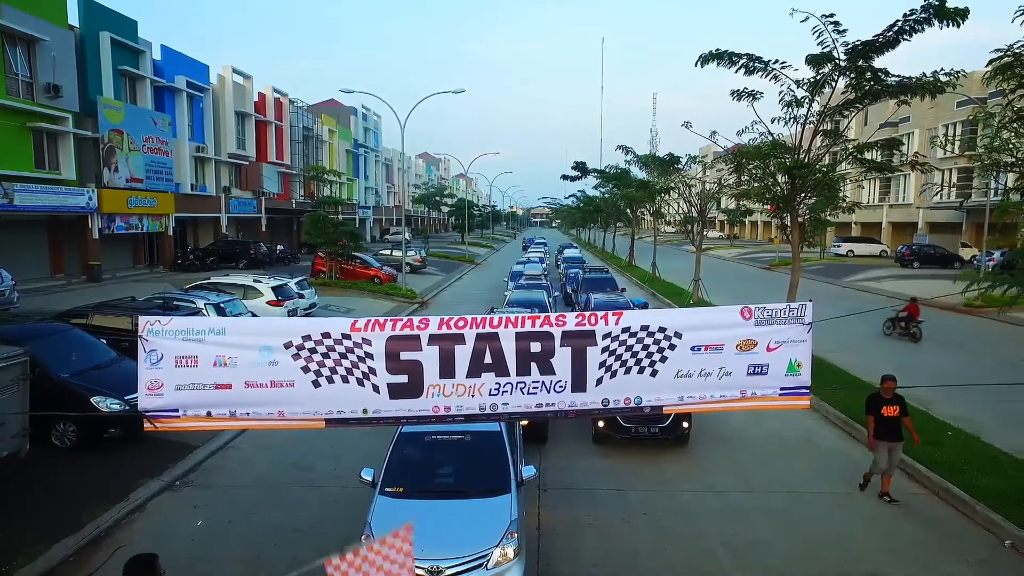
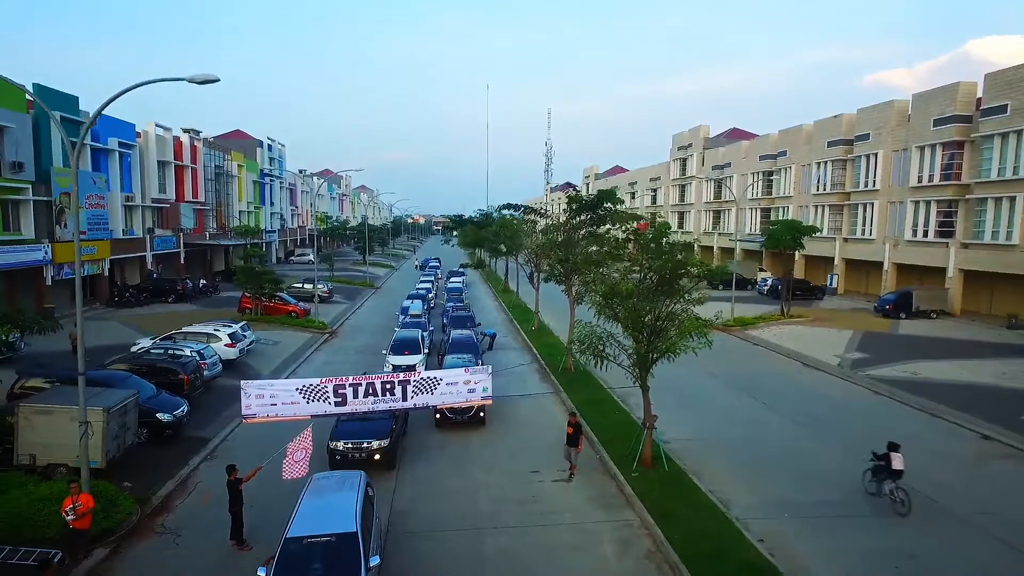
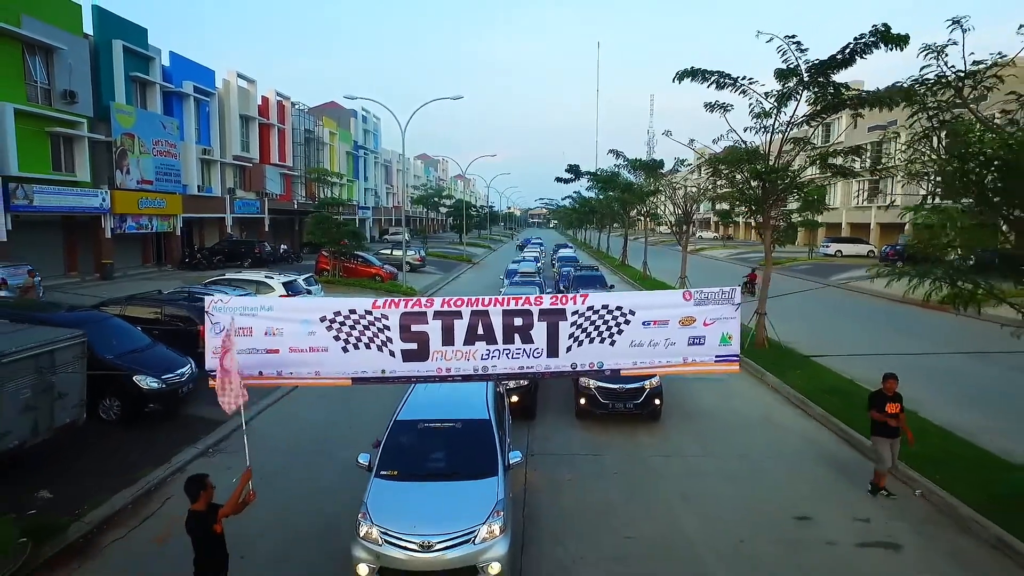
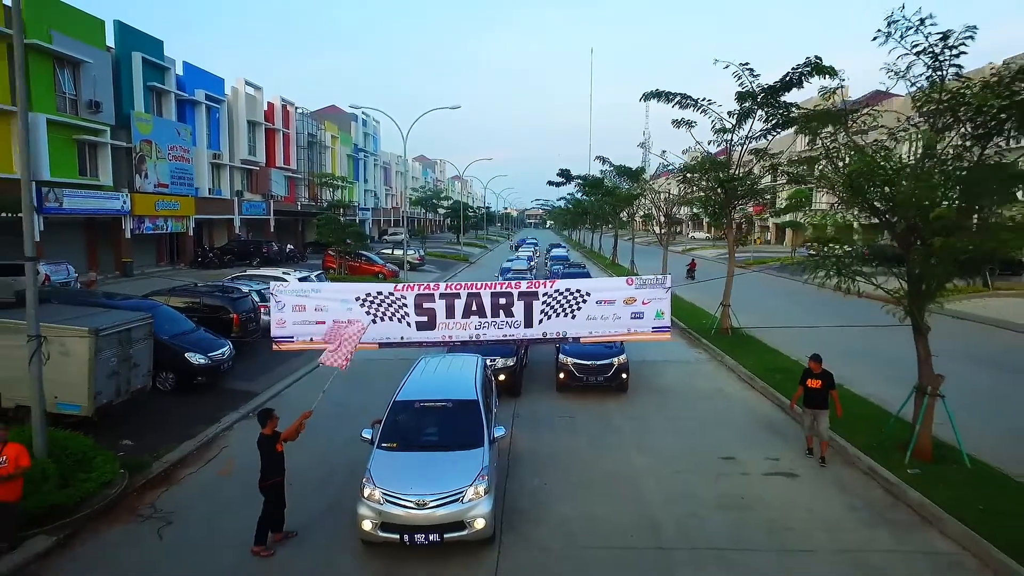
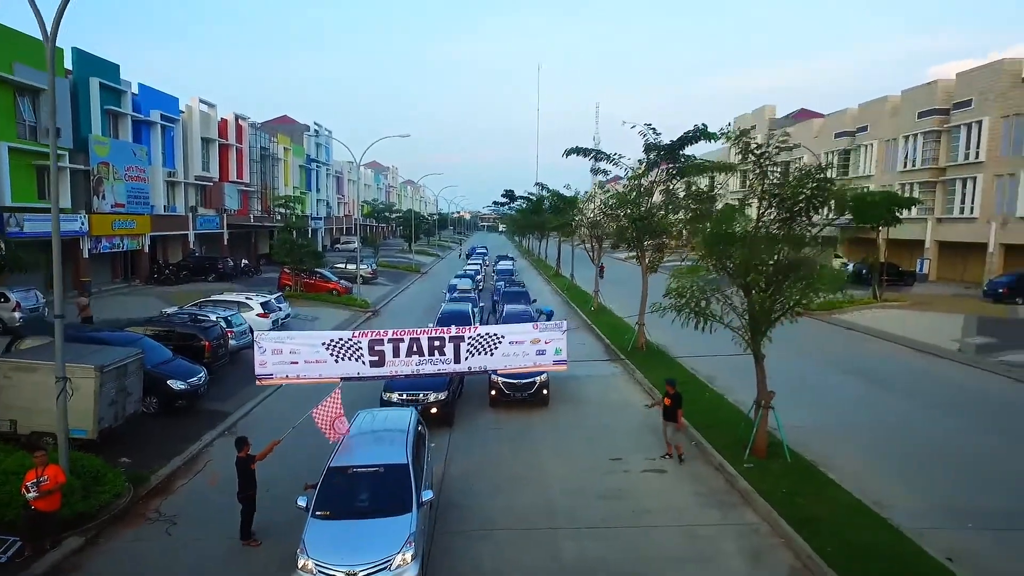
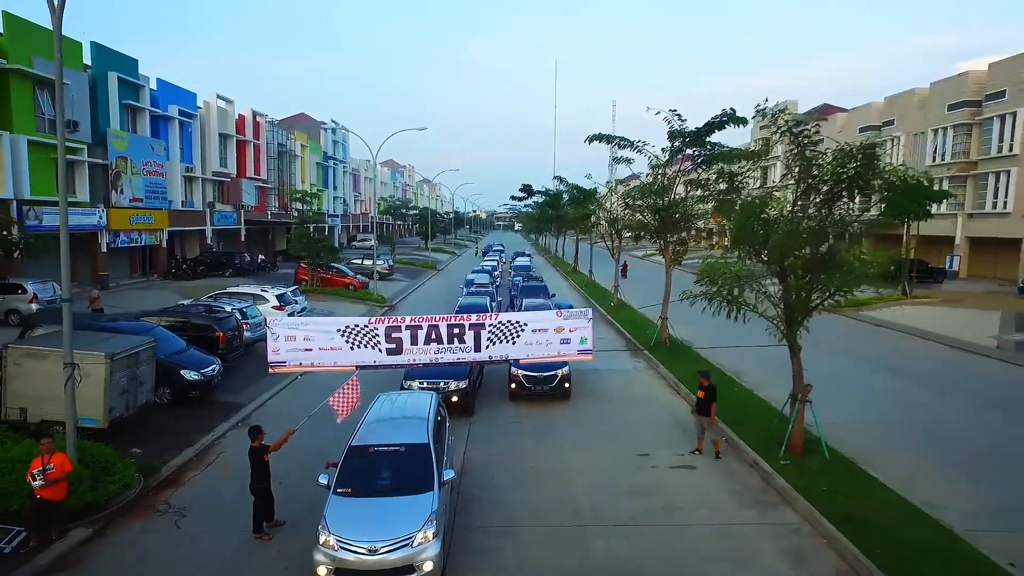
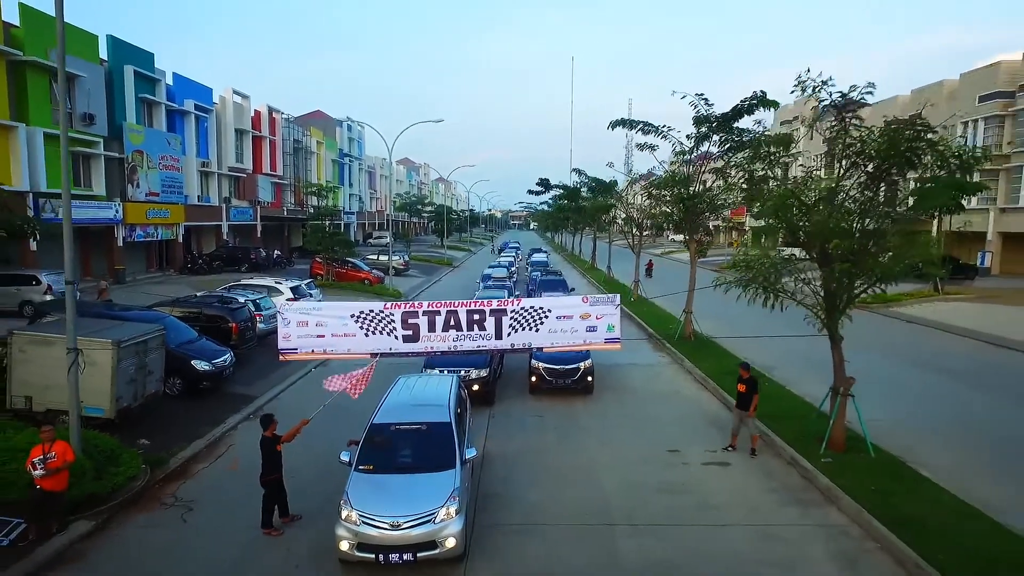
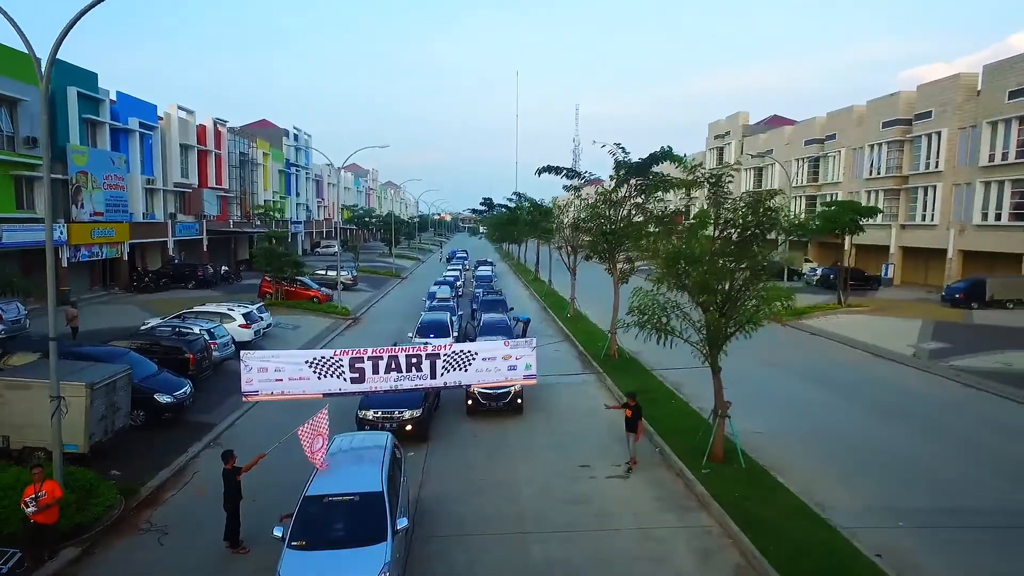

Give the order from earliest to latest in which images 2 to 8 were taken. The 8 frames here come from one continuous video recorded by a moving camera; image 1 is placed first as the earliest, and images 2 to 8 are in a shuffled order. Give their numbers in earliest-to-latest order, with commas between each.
3, 4, 7, 6, 5, 8, 2
